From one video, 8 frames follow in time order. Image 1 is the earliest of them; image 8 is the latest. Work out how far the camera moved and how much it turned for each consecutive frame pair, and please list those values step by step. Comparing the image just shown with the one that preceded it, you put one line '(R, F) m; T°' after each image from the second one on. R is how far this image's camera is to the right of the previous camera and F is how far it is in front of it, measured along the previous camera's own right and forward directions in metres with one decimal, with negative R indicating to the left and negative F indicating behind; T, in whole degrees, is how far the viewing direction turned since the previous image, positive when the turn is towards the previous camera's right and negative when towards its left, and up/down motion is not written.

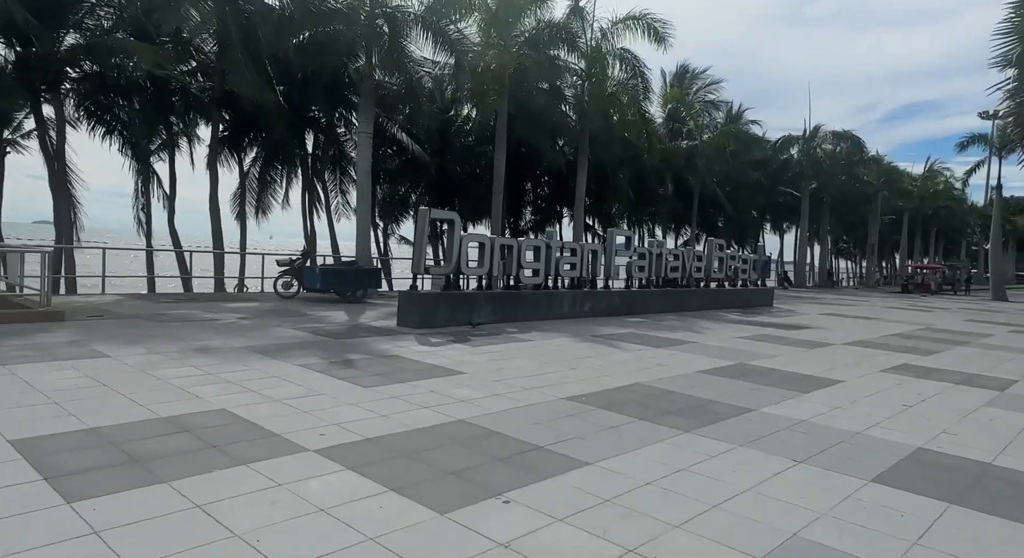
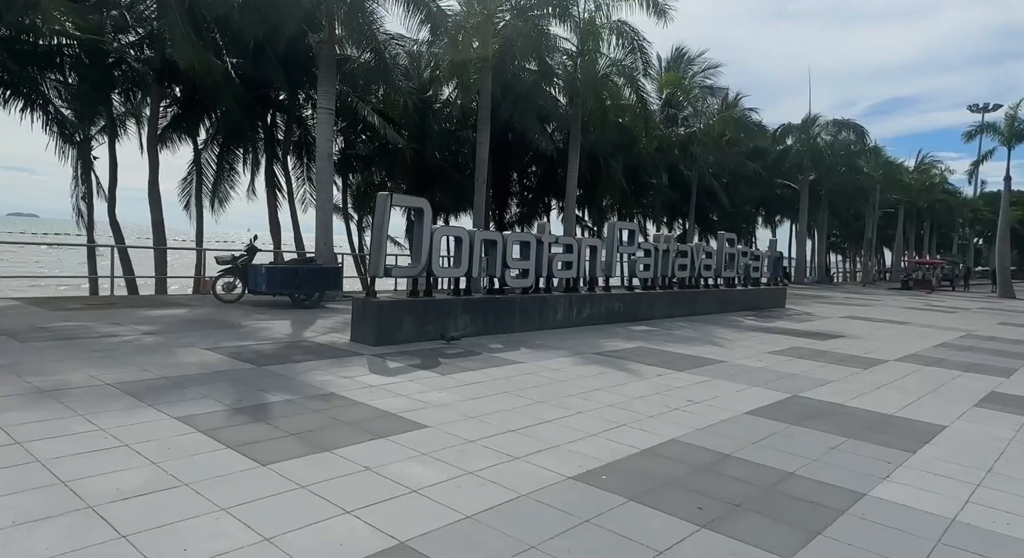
(0.0, +2.4) m; +1°
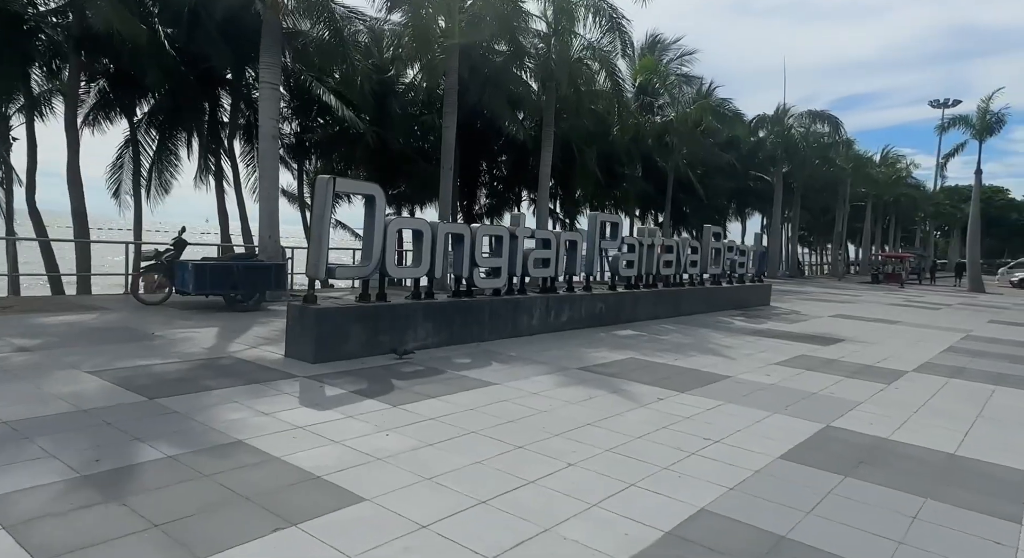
(0.0, +1.6) m; +3°
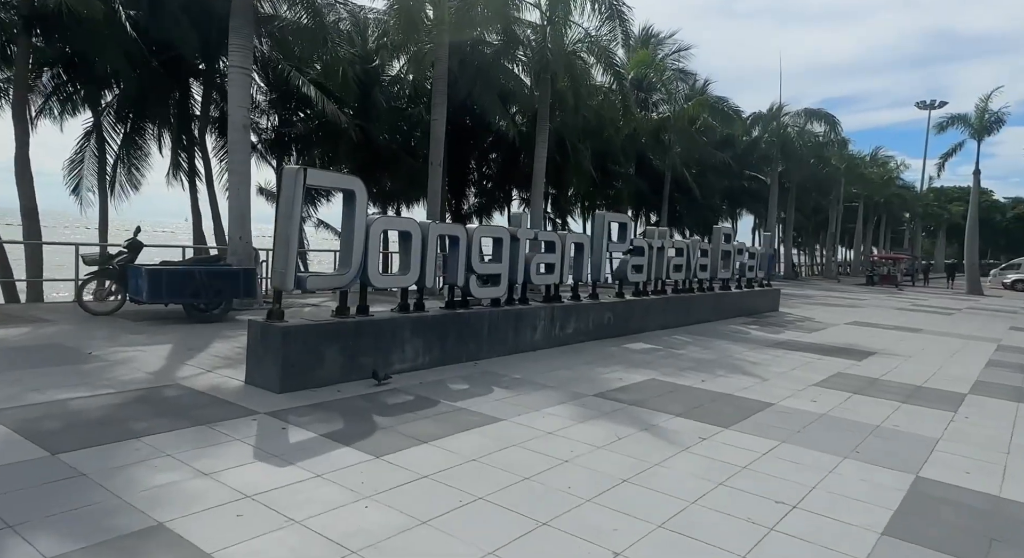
(-0.2, +1.3) m; +1°
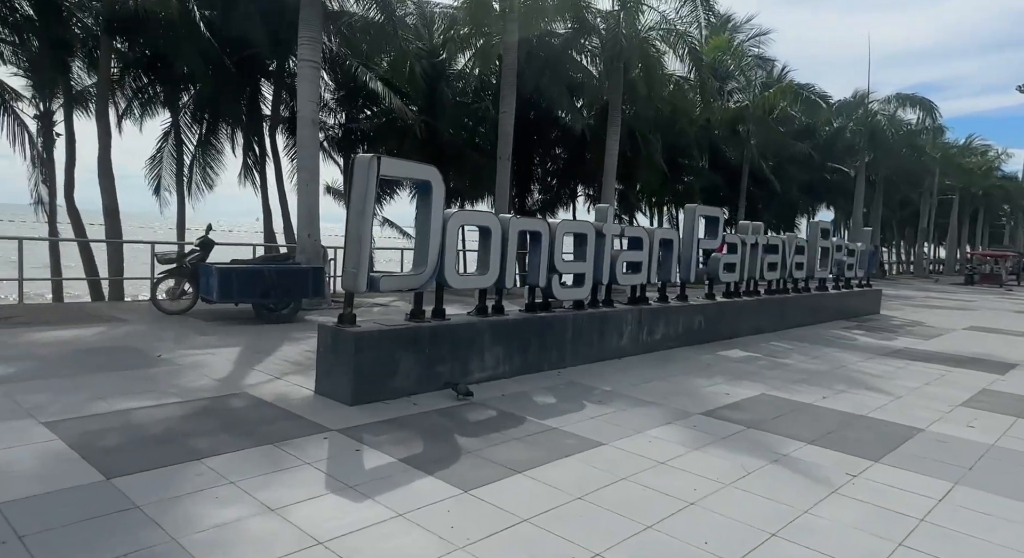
(-0.3, +0.7) m; -5°
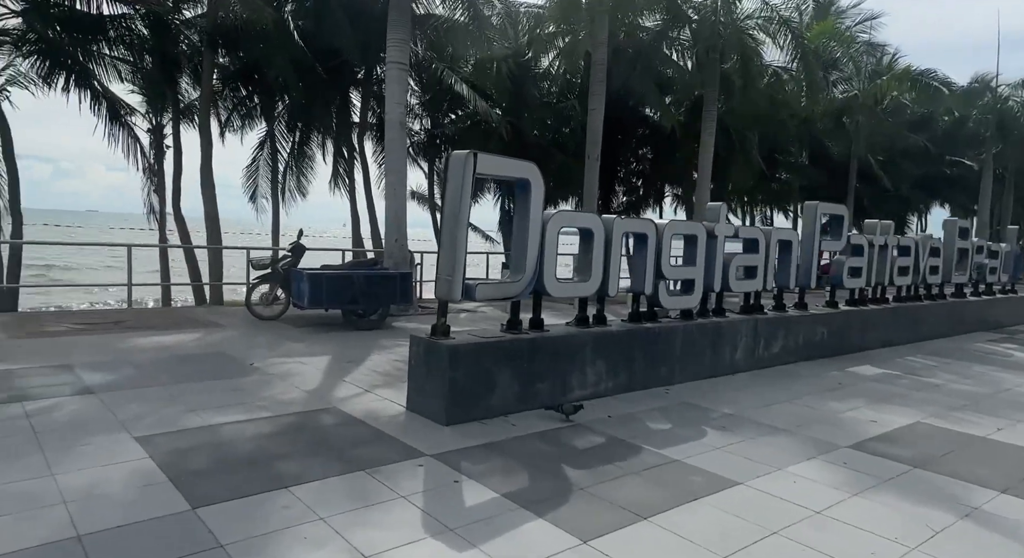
(-0.2, +0.6) m; -7°
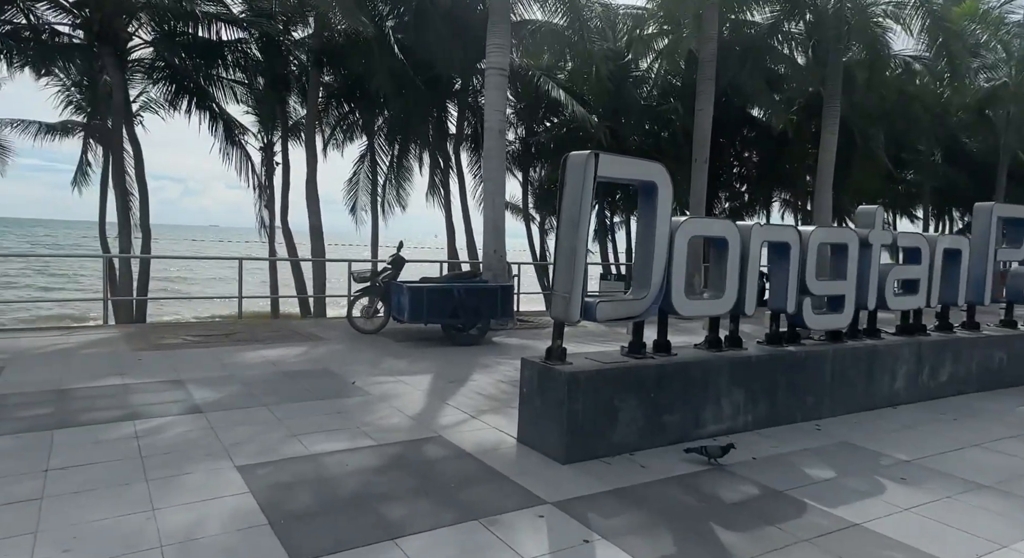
(-0.3, +0.7) m; -7°
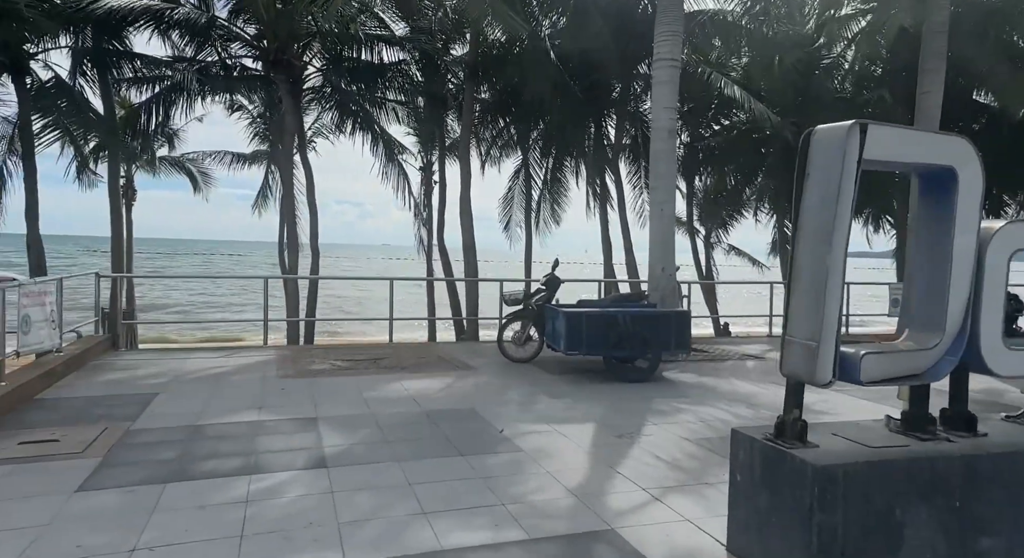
(-0.3, +1.7) m; -12°
